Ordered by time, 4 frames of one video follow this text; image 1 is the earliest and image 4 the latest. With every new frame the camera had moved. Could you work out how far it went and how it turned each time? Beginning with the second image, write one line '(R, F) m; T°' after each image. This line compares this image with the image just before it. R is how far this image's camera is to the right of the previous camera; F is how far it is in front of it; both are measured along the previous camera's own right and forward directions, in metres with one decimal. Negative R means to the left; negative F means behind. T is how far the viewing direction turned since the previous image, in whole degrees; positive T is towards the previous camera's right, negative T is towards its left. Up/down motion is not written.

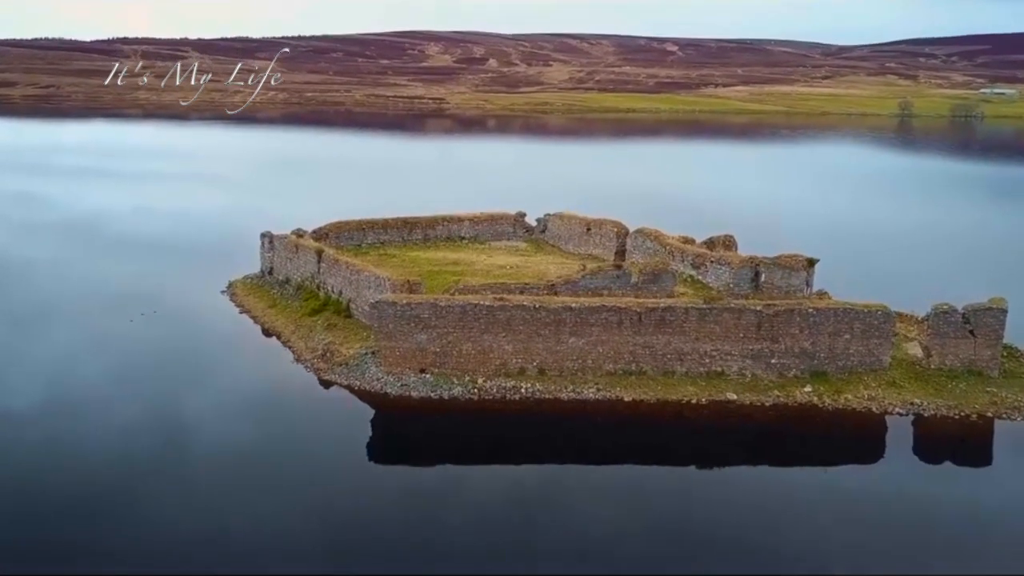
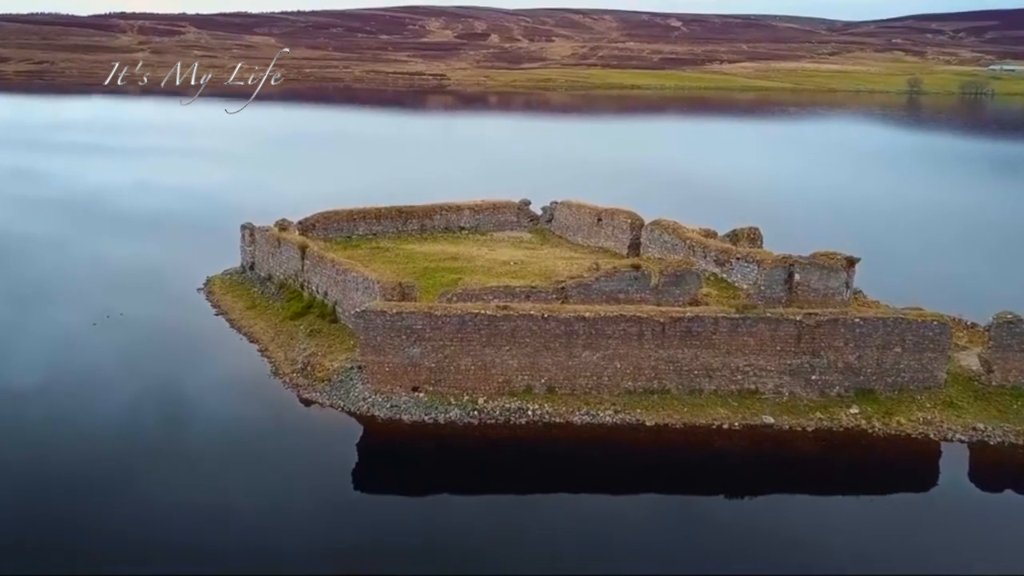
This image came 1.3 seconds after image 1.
(-0.1, +2.7) m; 0°
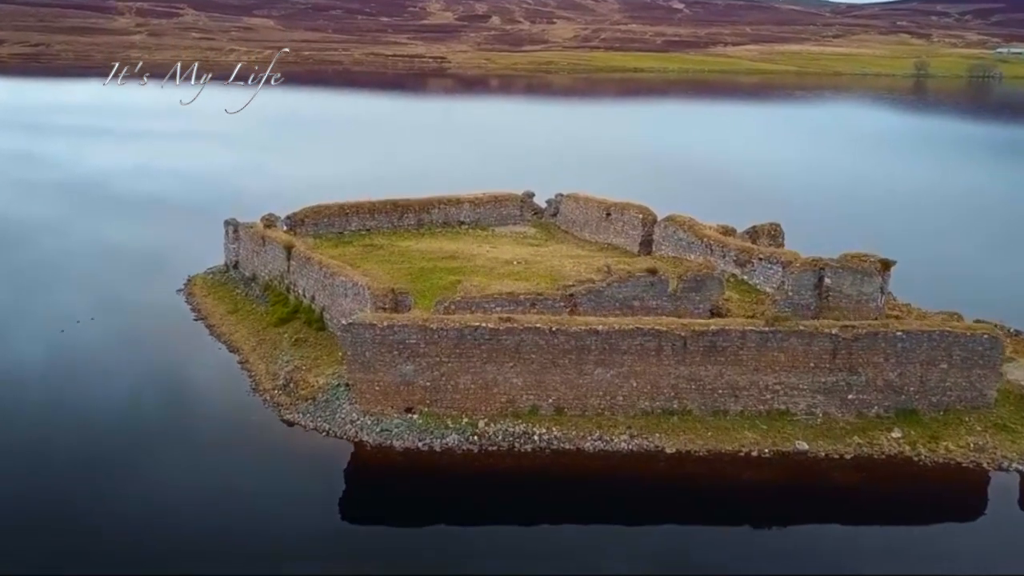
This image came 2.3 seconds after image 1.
(-0.1, +2.0) m; 0°
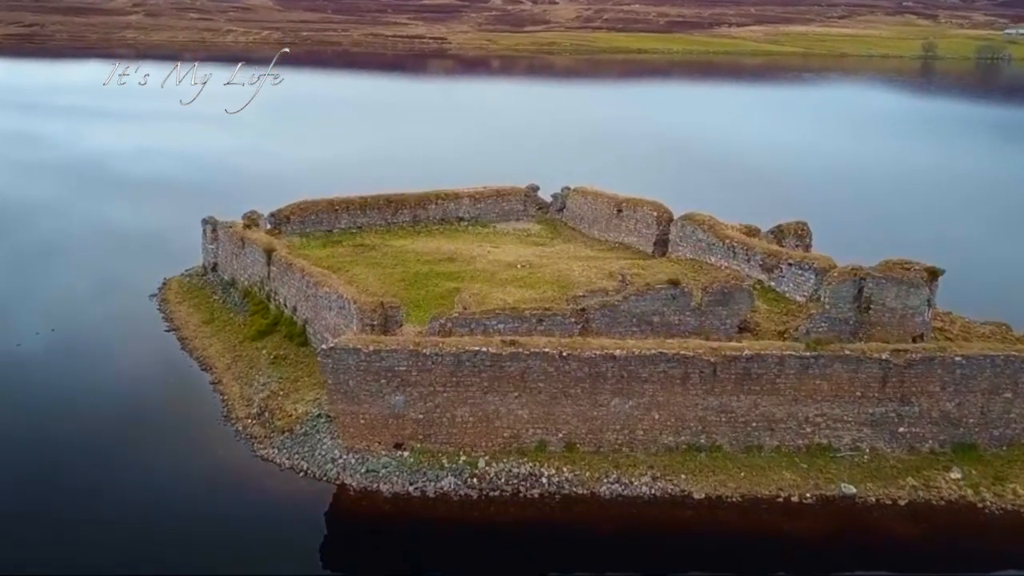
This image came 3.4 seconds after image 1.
(-0.1, +2.2) m; 0°
